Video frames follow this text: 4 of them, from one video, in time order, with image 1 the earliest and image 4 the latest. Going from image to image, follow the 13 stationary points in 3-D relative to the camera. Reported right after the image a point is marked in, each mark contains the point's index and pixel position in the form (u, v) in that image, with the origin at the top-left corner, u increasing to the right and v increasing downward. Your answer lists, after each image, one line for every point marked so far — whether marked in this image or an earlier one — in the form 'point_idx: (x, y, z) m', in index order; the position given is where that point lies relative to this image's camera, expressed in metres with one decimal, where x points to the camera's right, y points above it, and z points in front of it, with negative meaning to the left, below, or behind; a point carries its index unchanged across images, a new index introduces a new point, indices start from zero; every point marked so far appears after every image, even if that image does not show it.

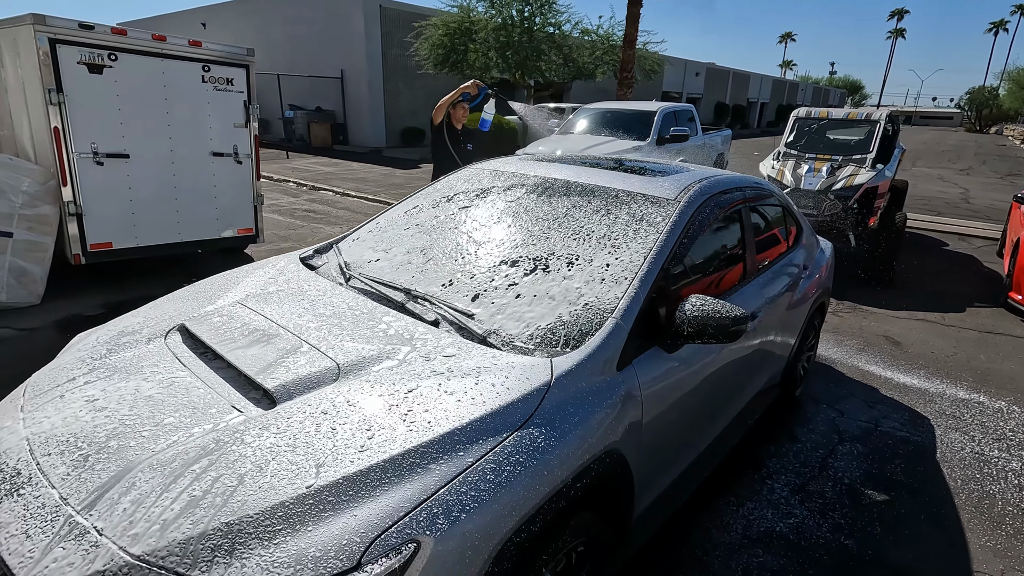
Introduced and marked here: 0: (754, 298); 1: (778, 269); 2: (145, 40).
0: (+1.2, -0.1, +2.7) m
1: (+1.5, +0.1, +3.0) m
2: (-3.2, +2.1, +4.6) m
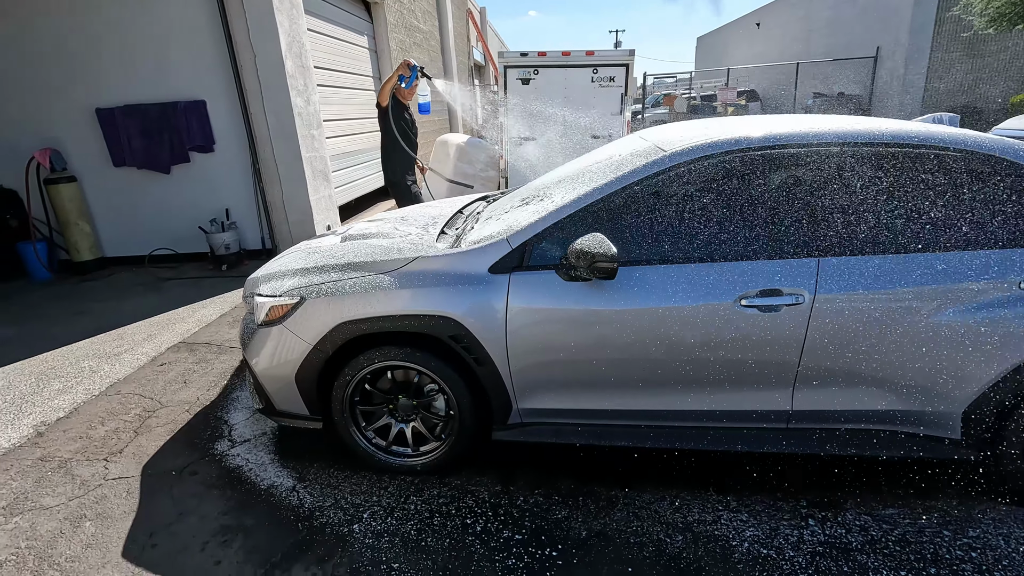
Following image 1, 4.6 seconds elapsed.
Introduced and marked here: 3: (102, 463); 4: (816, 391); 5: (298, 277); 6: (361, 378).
0: (+1.2, 0.0, +2.2) m
1: (+1.7, +0.1, +2.1) m
2: (+0.6, +2.9, +6.6) m
3: (-2.0, -0.9, +2.6) m
4: (+1.3, -0.4, +2.3) m
5: (-1.0, 0.0, +2.6) m
6: (-0.7, -0.4, +2.5) m
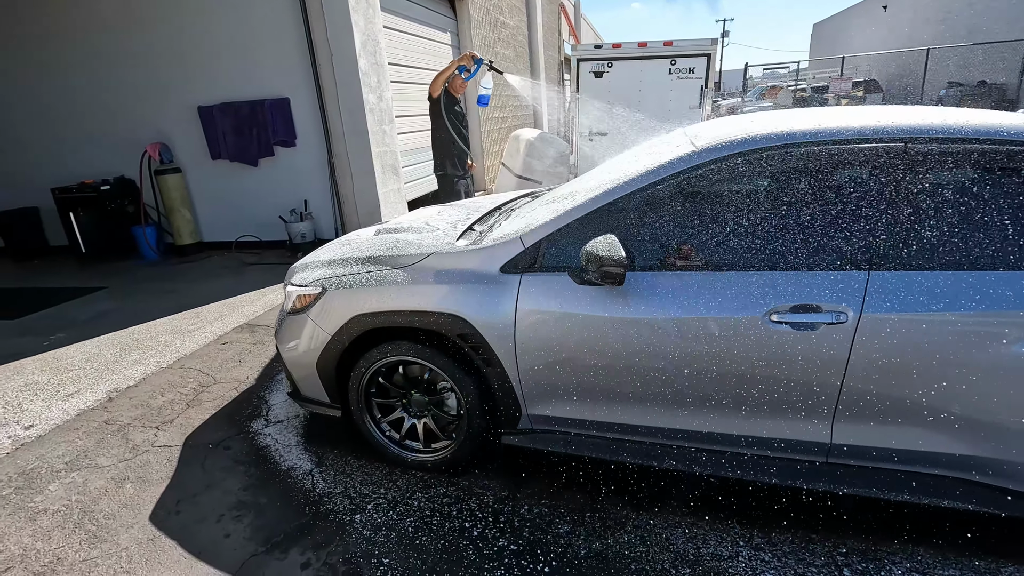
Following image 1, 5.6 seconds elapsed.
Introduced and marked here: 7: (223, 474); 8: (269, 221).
0: (+1.2, 0.0, +1.9) m
1: (+1.7, 0.0, +1.8) m
2: (+1.4, +2.8, +6.4) m
3: (-1.9, -0.8, +2.9) m
4: (+1.3, -0.5, +2.0) m
5: (-0.9, +0.1, +2.6) m
6: (-0.6, -0.4, +2.5) m
7: (-1.4, -0.9, +2.6) m
8: (-2.9, +0.8, +6.4) m
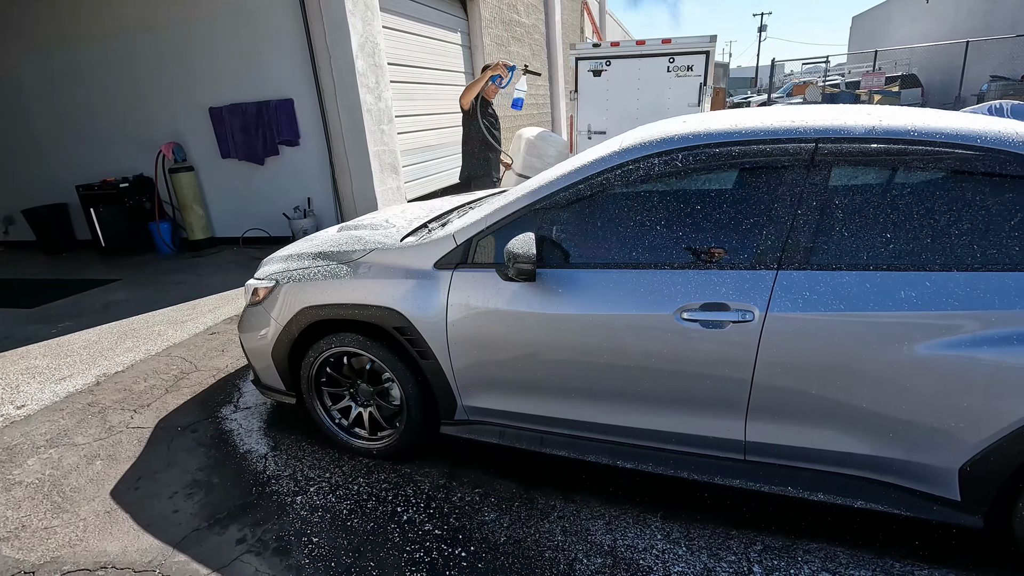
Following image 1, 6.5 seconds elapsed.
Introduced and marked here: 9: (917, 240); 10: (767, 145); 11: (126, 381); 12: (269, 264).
0: (+0.8, 0.0, +1.9) m
1: (+1.3, 0.0, +1.8) m
2: (+1.4, +2.9, +6.3) m
3: (-2.2, -0.7, +3.1) m
4: (+1.0, -0.5, +2.0) m
5: (-1.2, +0.1, +2.8) m
6: (-0.9, -0.4, +2.6) m
7: (-1.7, -0.9, +2.7) m
8: (-3.0, +0.9, +6.7) m
9: (+1.4, +0.2, +1.8) m
10: (+1.0, +0.5, +1.9) m
11: (-2.5, -0.6, +3.4) m
12: (-1.3, +0.1, +2.9) m
